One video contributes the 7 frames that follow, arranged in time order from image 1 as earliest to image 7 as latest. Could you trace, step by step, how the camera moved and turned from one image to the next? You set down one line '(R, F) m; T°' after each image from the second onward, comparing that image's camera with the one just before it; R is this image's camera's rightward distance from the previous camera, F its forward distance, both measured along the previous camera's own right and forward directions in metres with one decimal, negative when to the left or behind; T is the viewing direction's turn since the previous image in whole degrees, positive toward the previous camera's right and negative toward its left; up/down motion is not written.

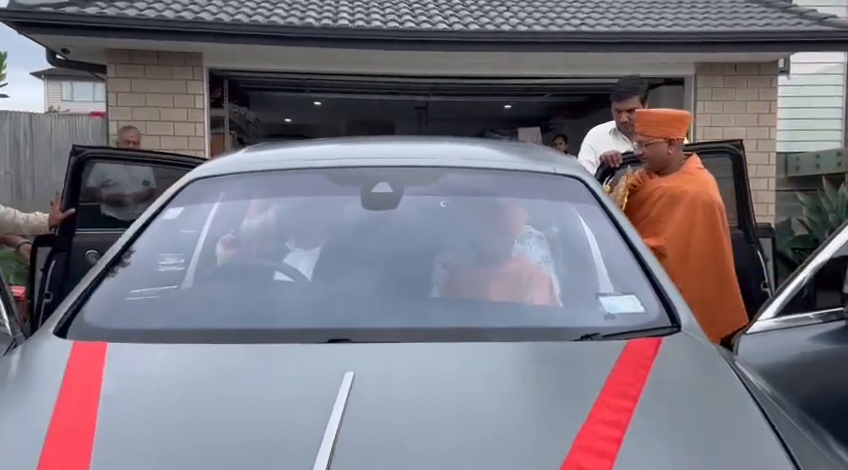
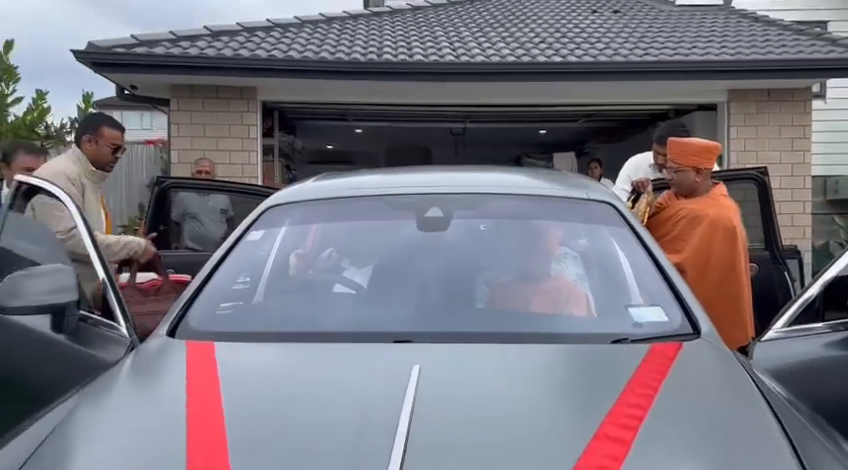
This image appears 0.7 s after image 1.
(0.0, -0.3) m; -3°
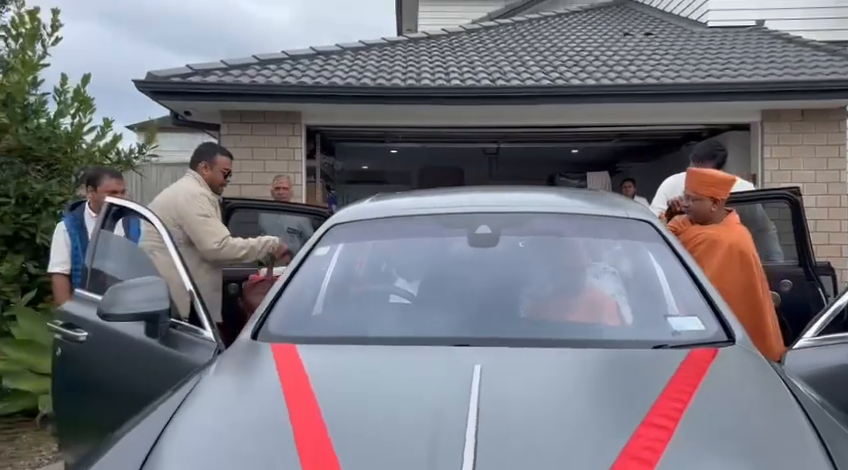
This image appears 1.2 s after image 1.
(-0.1, -0.2) m; -3°
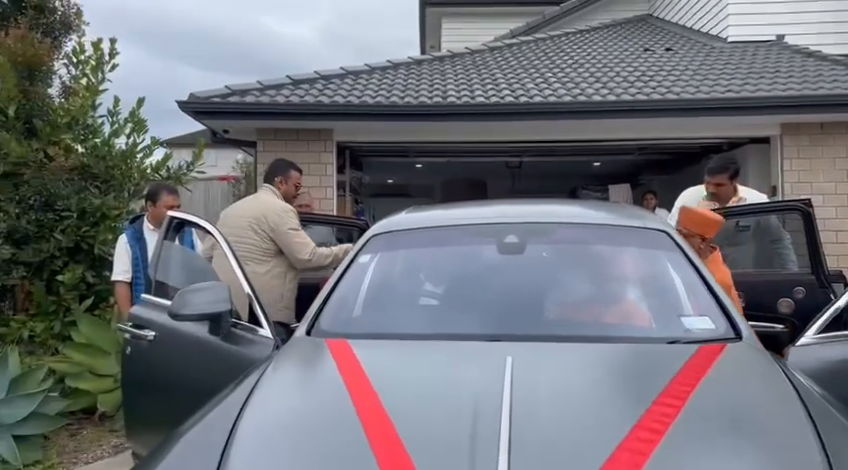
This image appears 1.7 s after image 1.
(0.0, -0.3) m; -2°
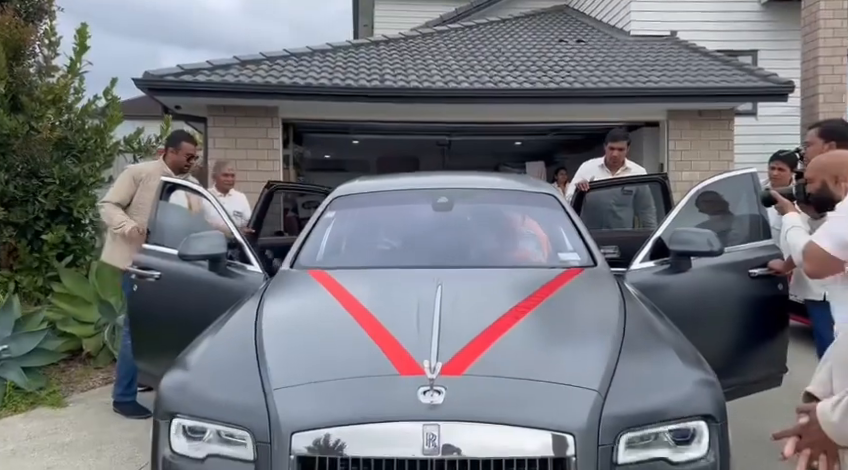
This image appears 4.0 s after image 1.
(-0.1, -1.0) m; +6°
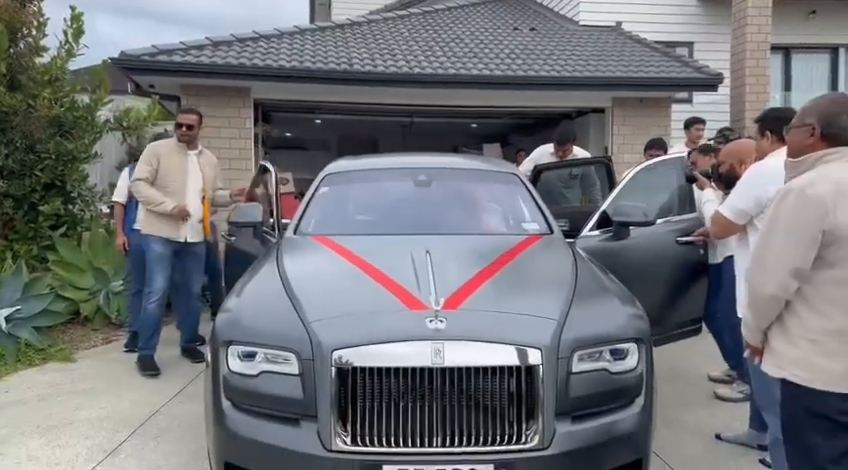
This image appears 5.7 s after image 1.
(-0.2, -0.6) m; +4°
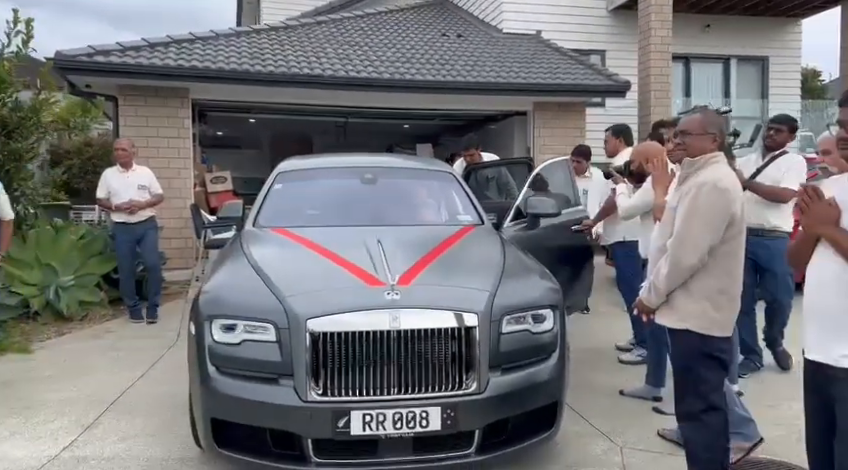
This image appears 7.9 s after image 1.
(-0.1, -0.6) m; +6°
